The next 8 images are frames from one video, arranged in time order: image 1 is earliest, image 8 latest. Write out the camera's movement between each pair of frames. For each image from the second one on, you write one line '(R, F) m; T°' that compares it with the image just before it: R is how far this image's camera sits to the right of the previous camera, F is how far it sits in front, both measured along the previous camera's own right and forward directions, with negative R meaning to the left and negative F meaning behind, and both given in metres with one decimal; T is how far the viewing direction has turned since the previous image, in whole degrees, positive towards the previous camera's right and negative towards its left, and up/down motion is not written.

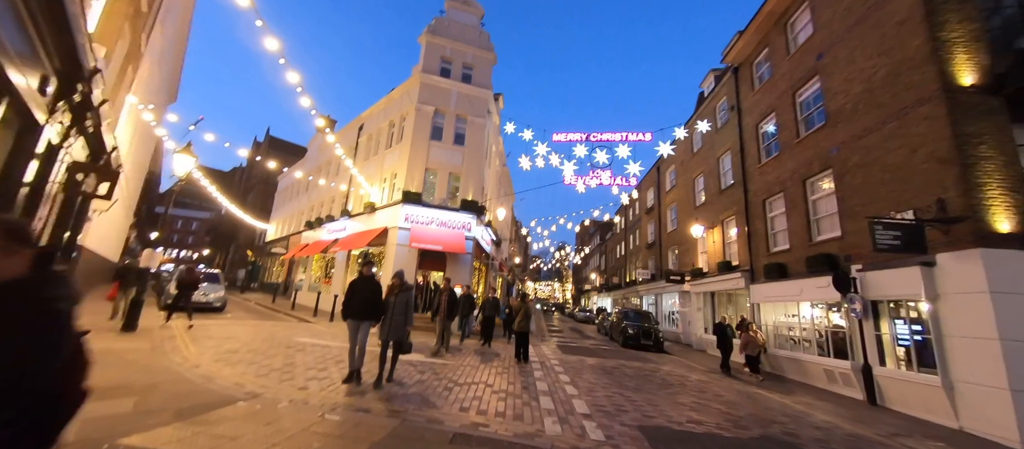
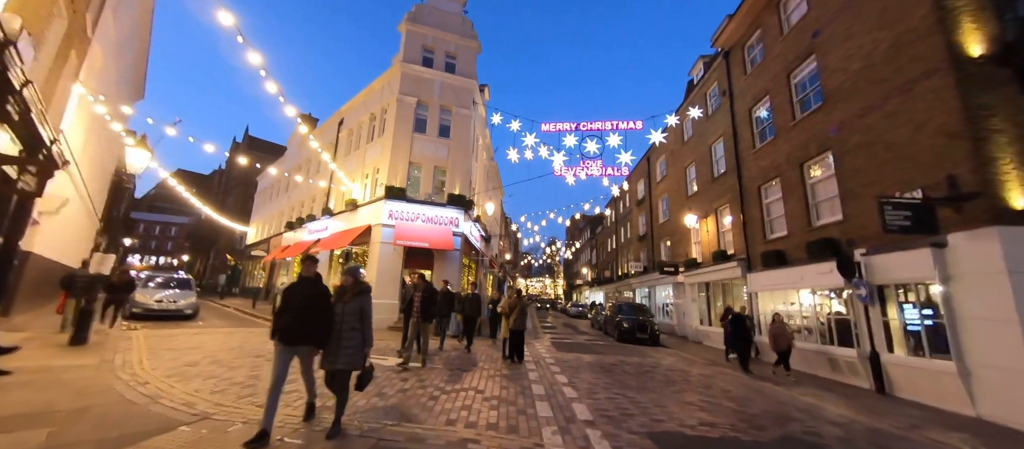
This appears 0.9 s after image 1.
(0.0, +0.6) m; +2°
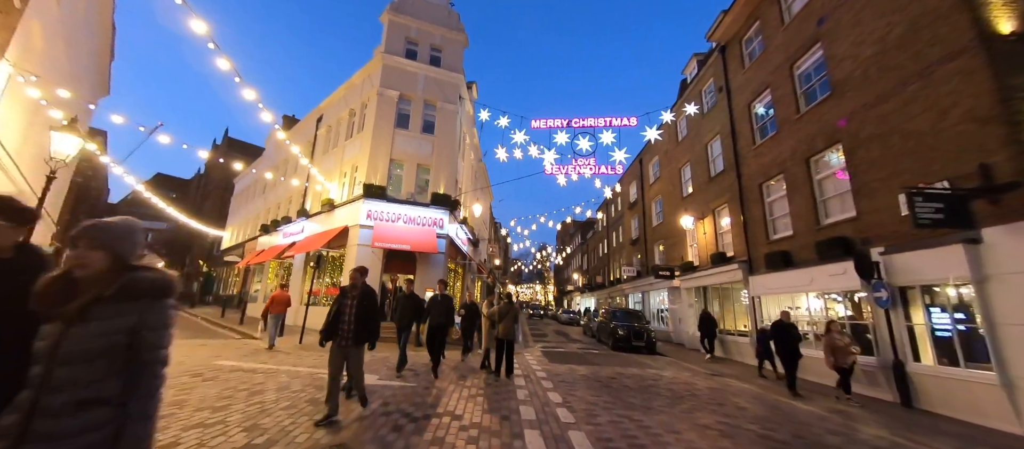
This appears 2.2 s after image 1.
(+0.1, +0.9) m; +2°
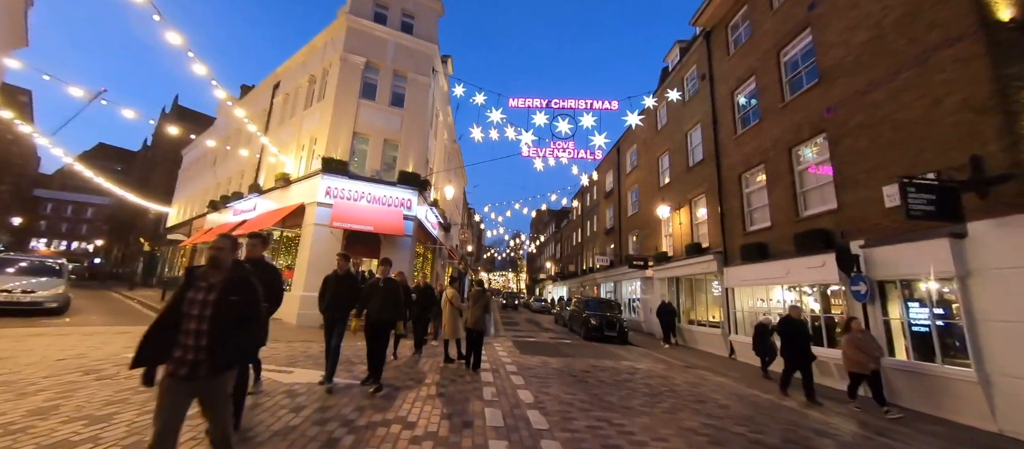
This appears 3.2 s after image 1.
(0.0, +0.8) m; +4°
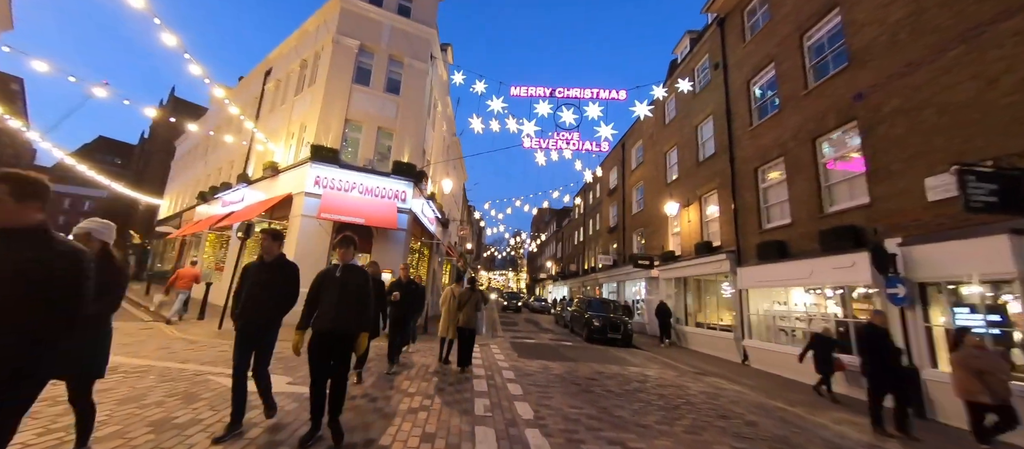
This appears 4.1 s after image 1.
(0.0, +0.8) m; 0°
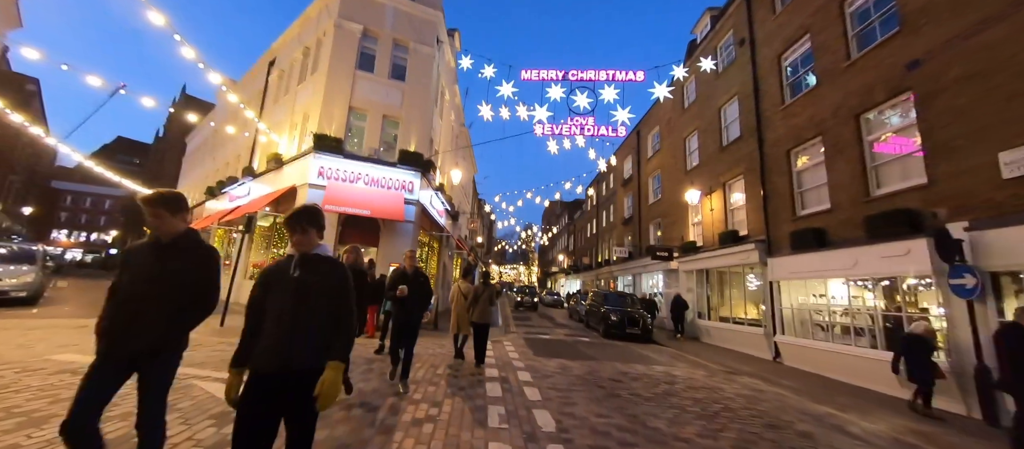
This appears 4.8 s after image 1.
(-0.1, +0.6) m; -2°
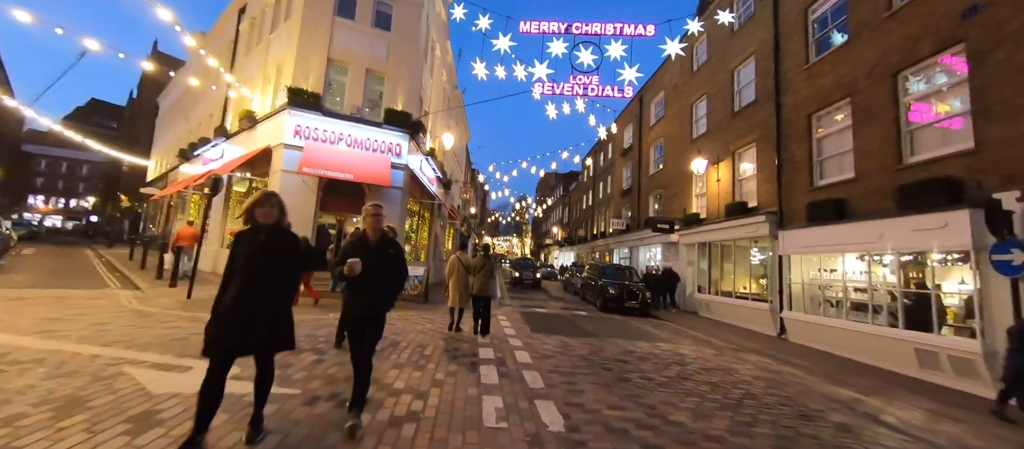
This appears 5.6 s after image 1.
(-0.1, +0.8) m; +1°
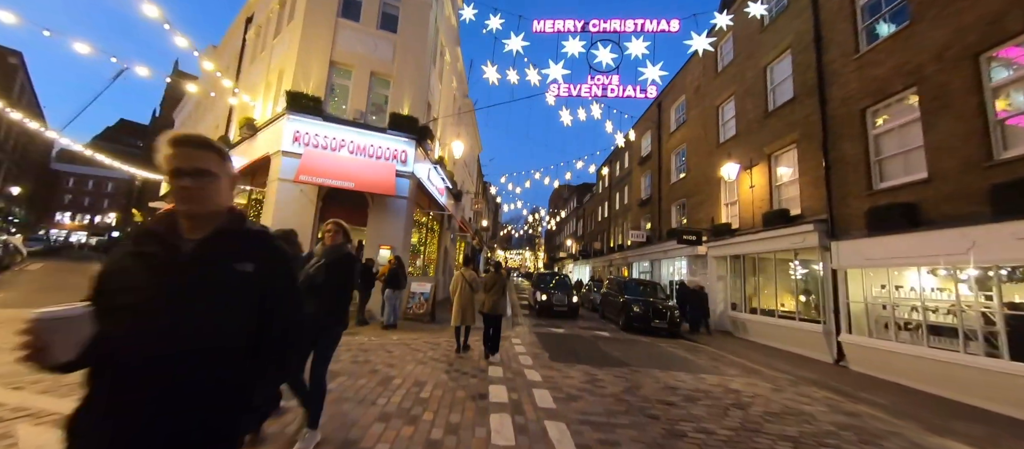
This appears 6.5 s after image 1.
(-0.1, +1.0) m; -2°
